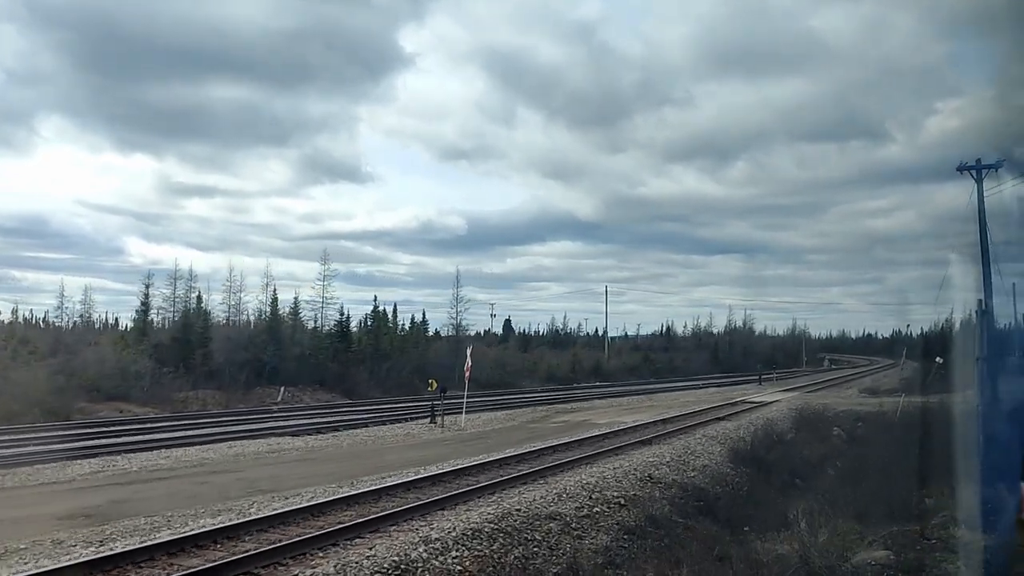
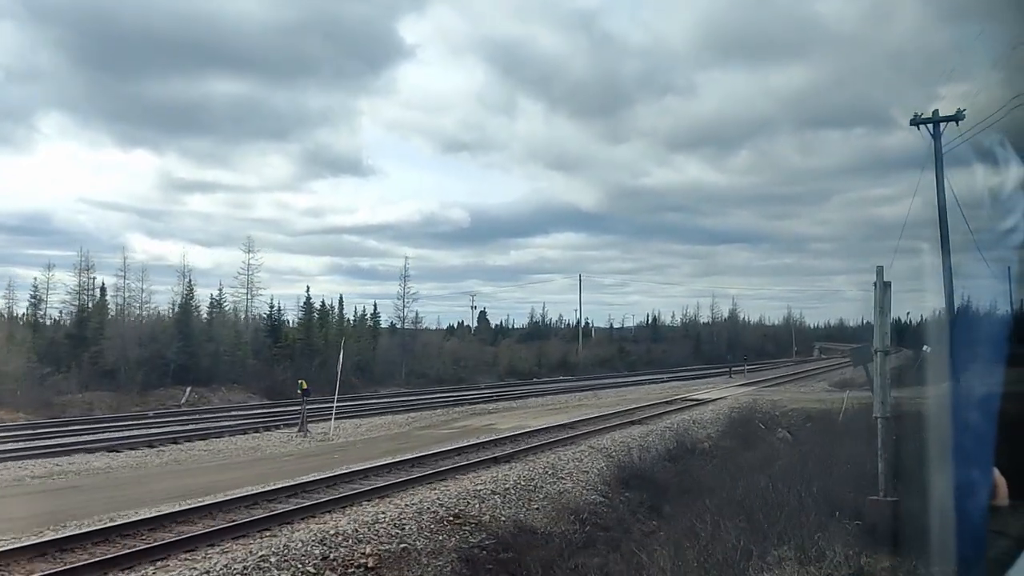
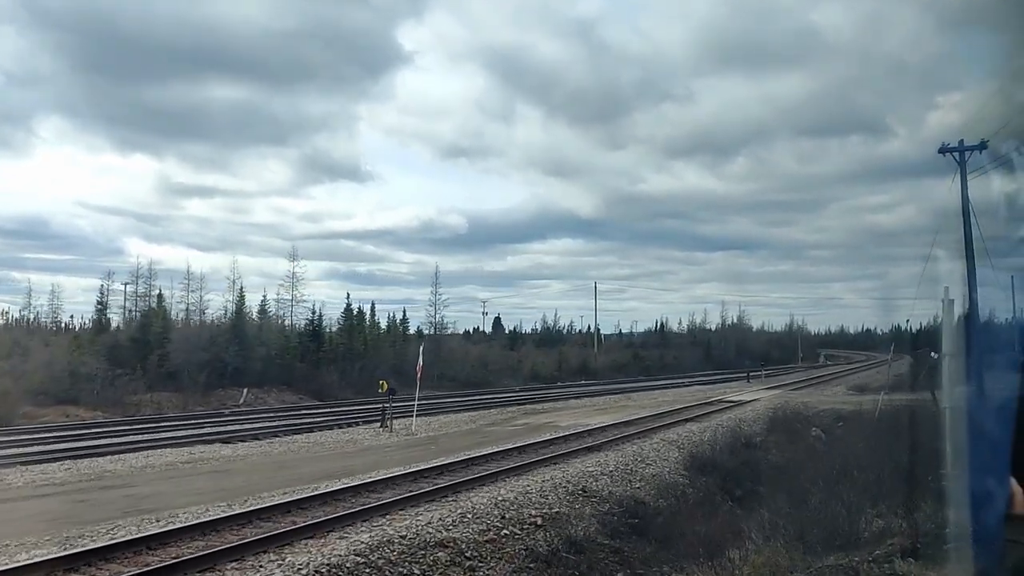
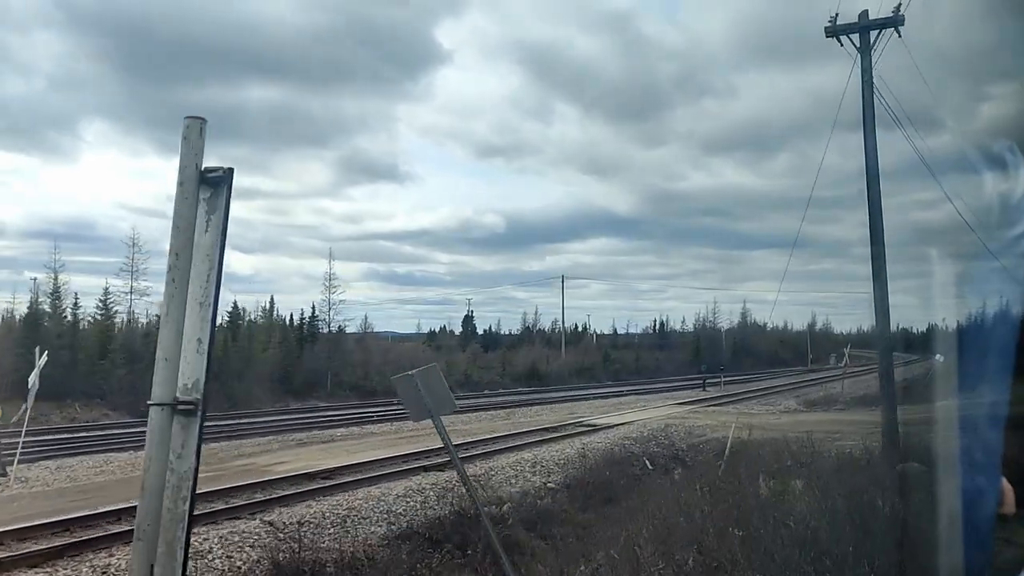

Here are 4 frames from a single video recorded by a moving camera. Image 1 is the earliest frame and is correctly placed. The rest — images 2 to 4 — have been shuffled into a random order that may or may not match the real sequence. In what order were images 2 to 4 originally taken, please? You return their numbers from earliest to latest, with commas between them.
3, 2, 4
